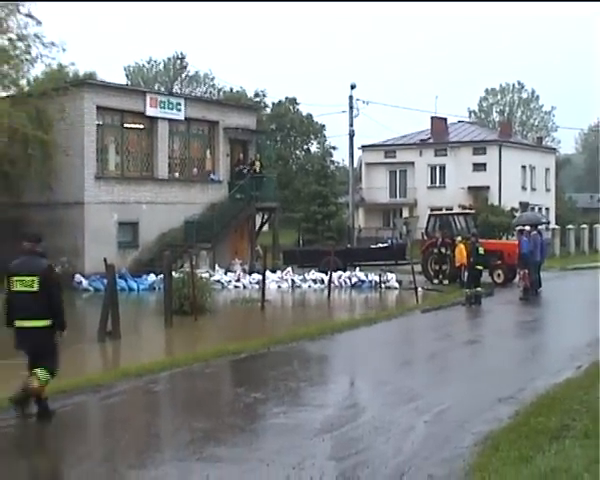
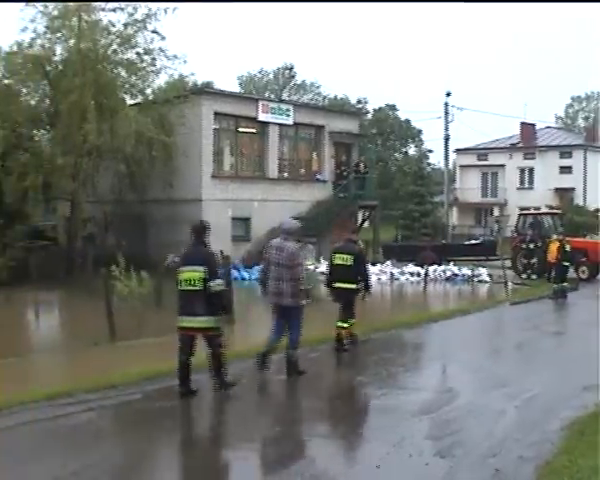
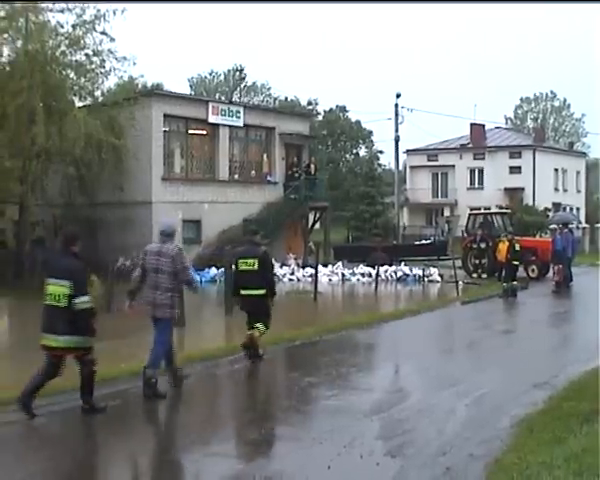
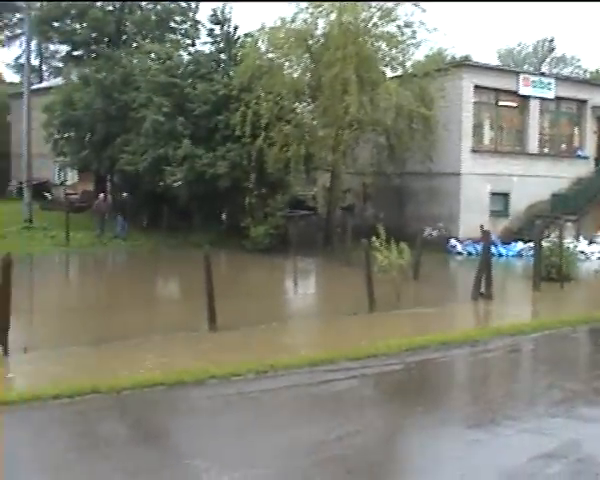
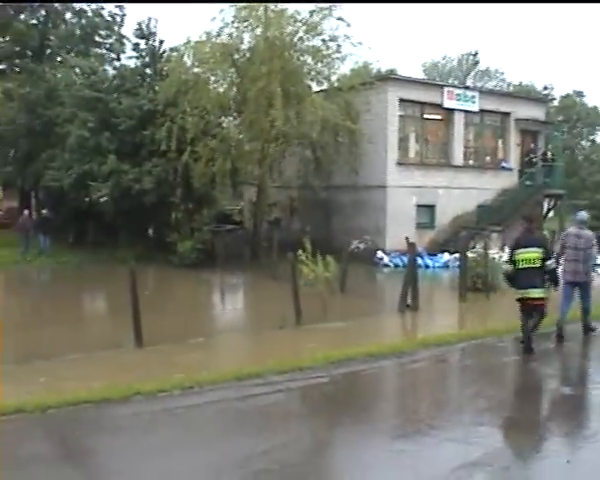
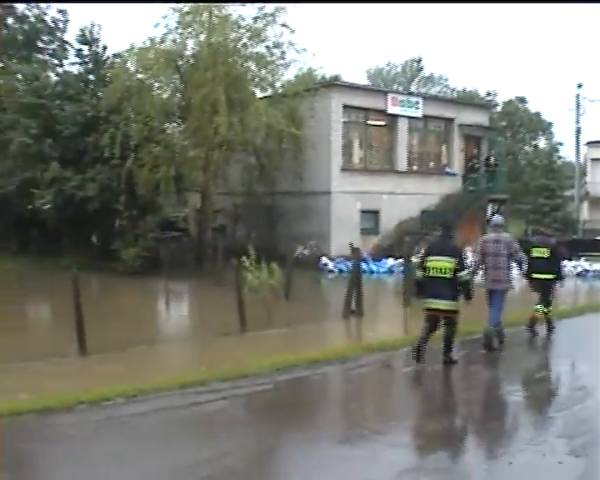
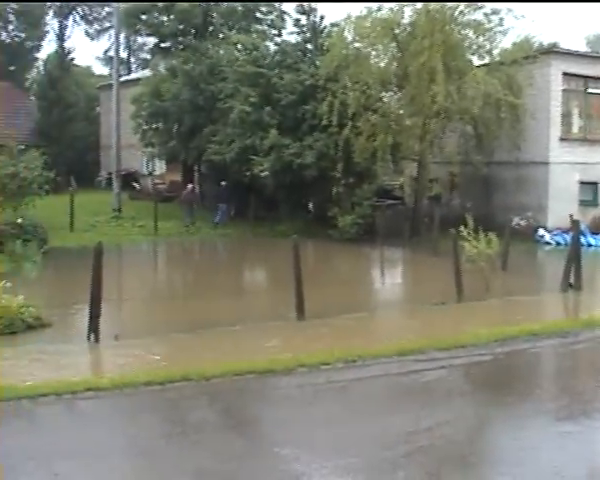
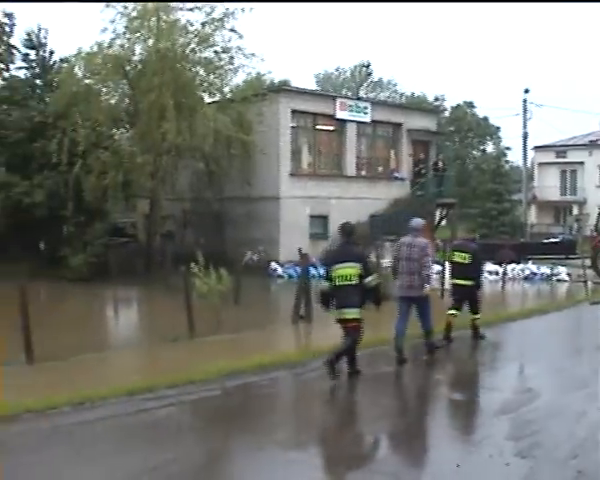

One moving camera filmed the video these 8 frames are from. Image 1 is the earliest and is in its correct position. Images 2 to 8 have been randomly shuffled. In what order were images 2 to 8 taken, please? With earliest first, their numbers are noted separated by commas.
3, 2, 8, 6, 5, 4, 7
